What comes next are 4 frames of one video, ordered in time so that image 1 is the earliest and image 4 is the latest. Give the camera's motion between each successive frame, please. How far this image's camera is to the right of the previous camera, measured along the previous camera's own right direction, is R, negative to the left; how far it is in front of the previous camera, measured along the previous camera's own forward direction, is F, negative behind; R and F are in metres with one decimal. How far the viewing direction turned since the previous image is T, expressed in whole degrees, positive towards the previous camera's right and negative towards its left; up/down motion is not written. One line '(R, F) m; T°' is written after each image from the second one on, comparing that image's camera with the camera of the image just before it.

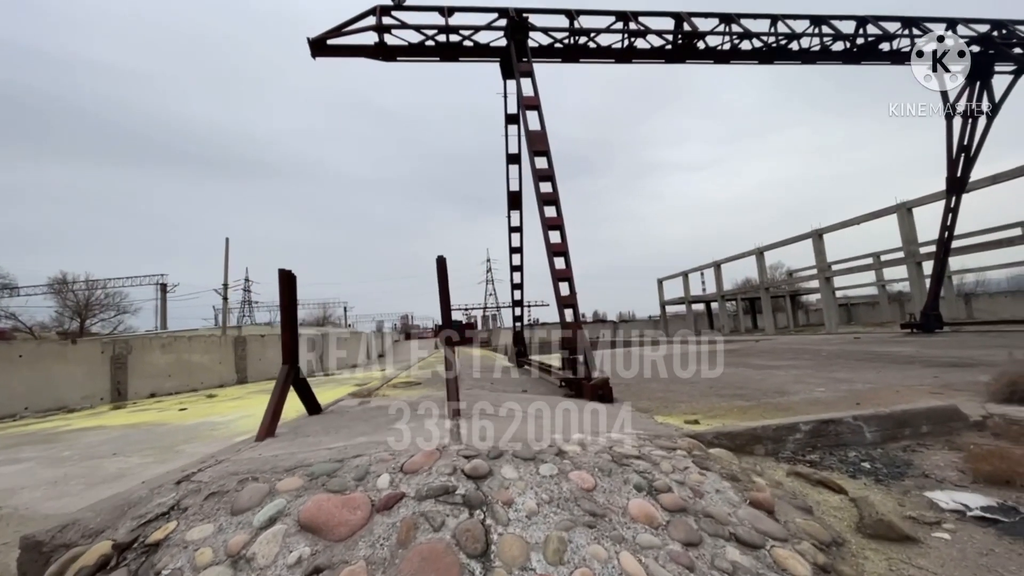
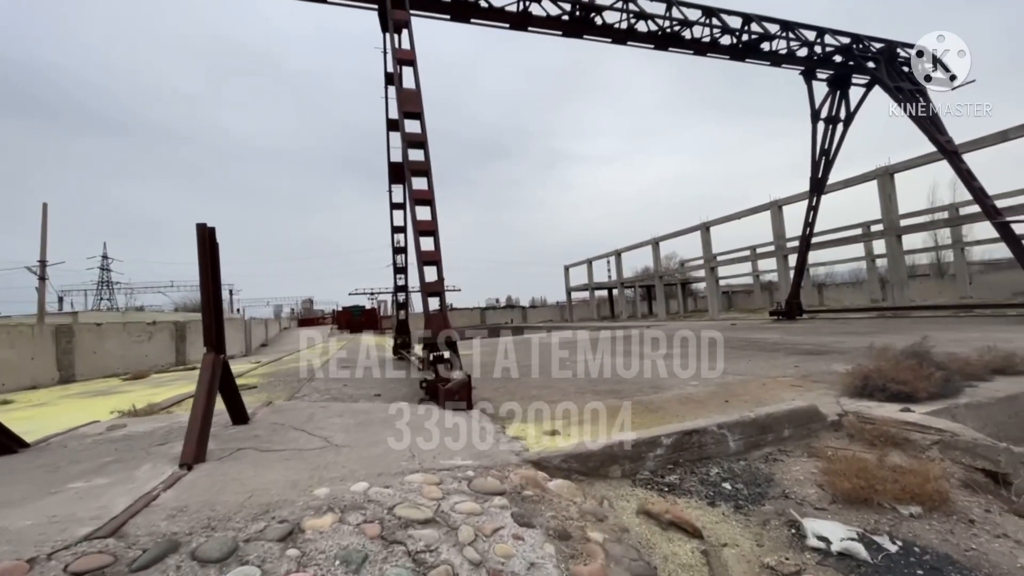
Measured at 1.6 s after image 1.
(+0.7, +0.7) m; +11°
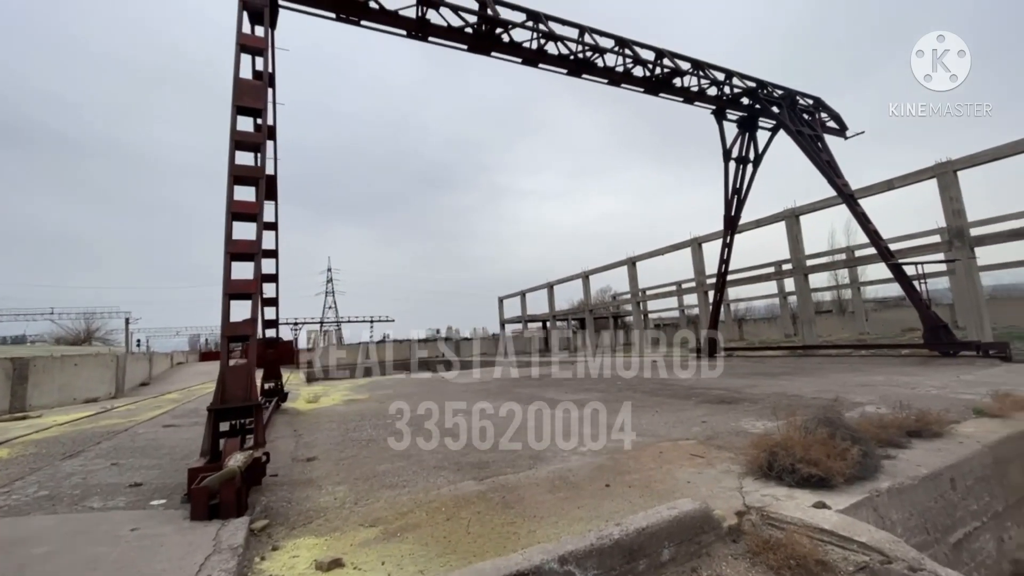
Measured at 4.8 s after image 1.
(+0.9, +1.0) m; +7°
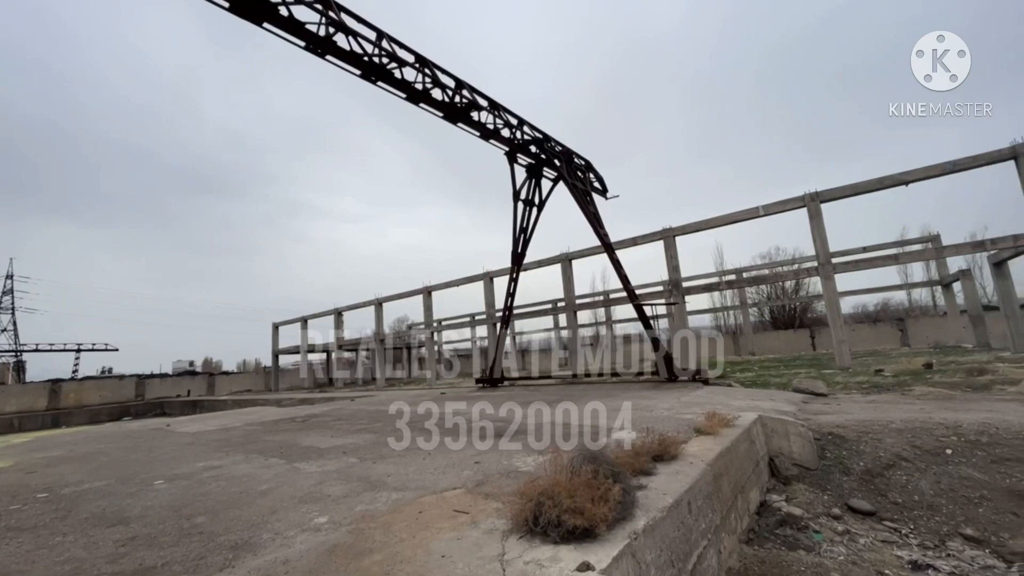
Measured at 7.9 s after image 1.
(+0.4, +0.7) m; +26°
